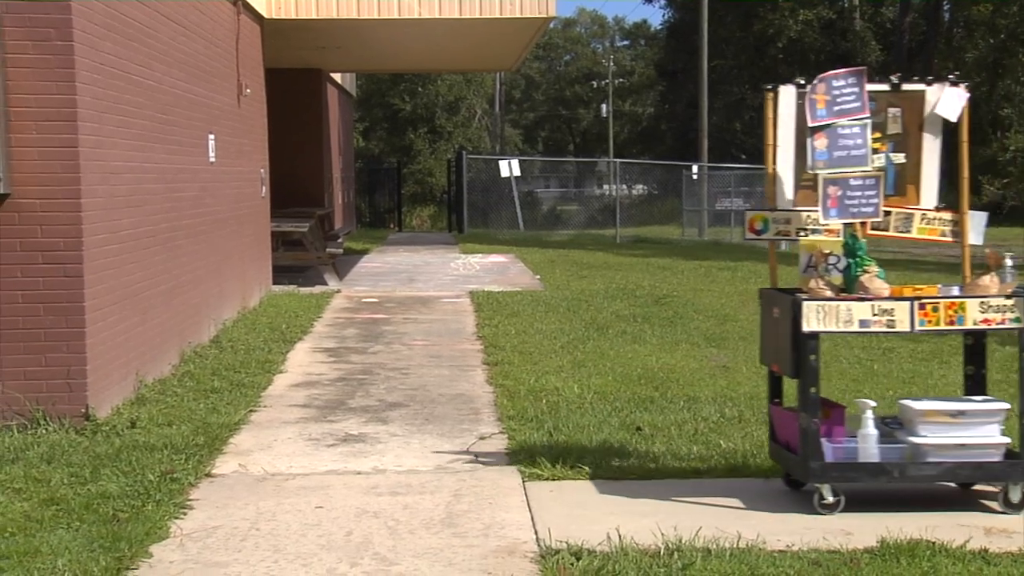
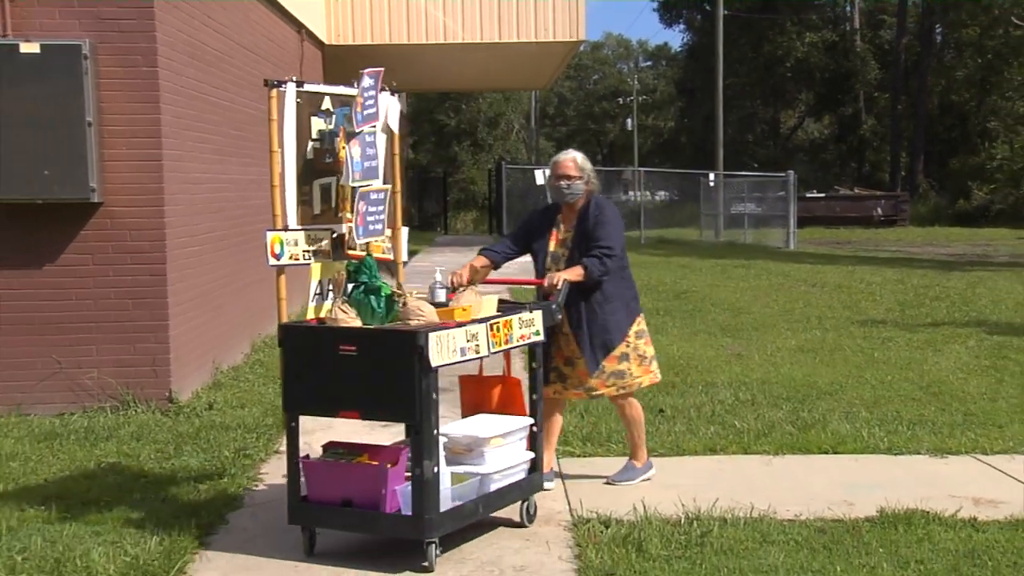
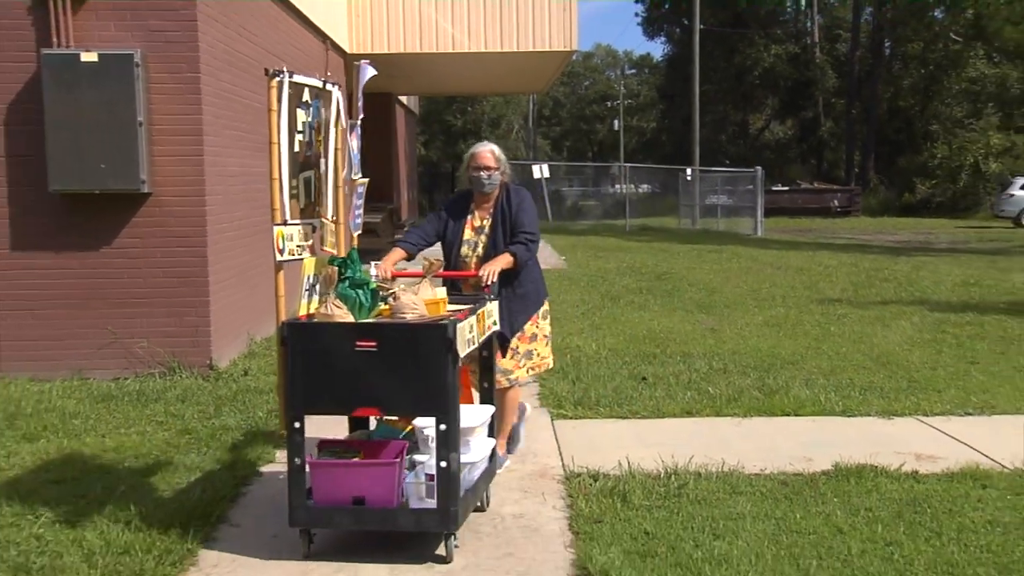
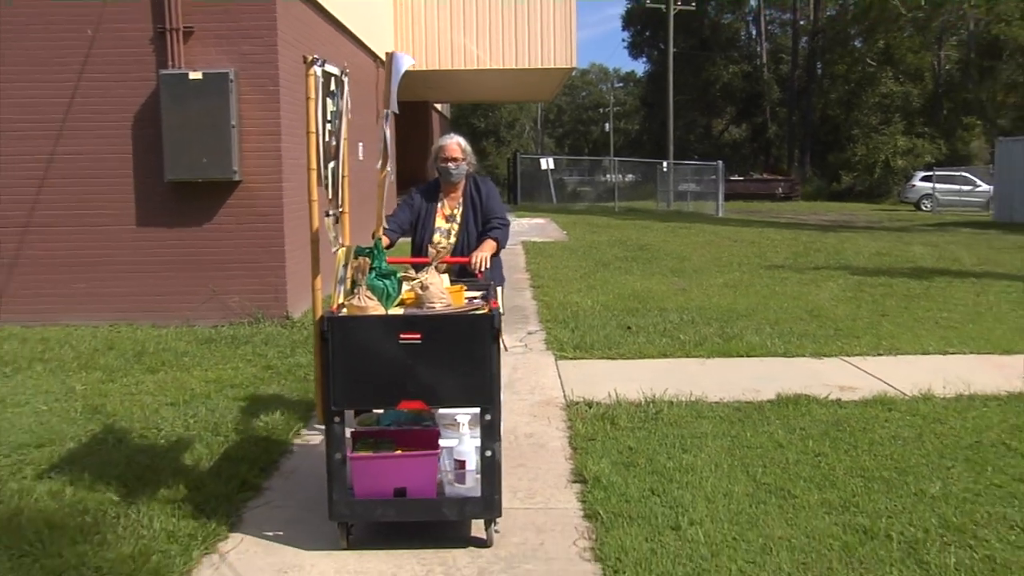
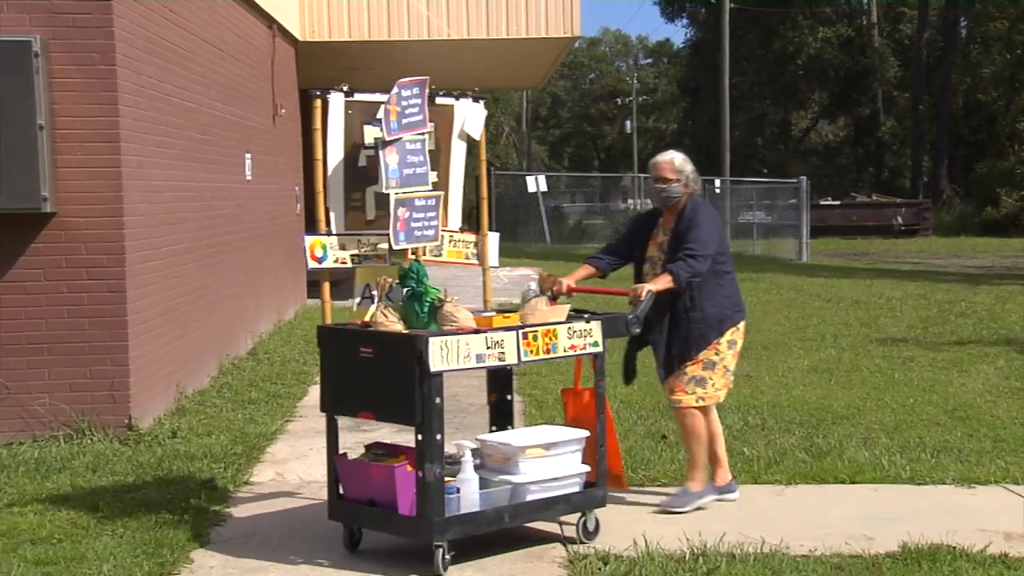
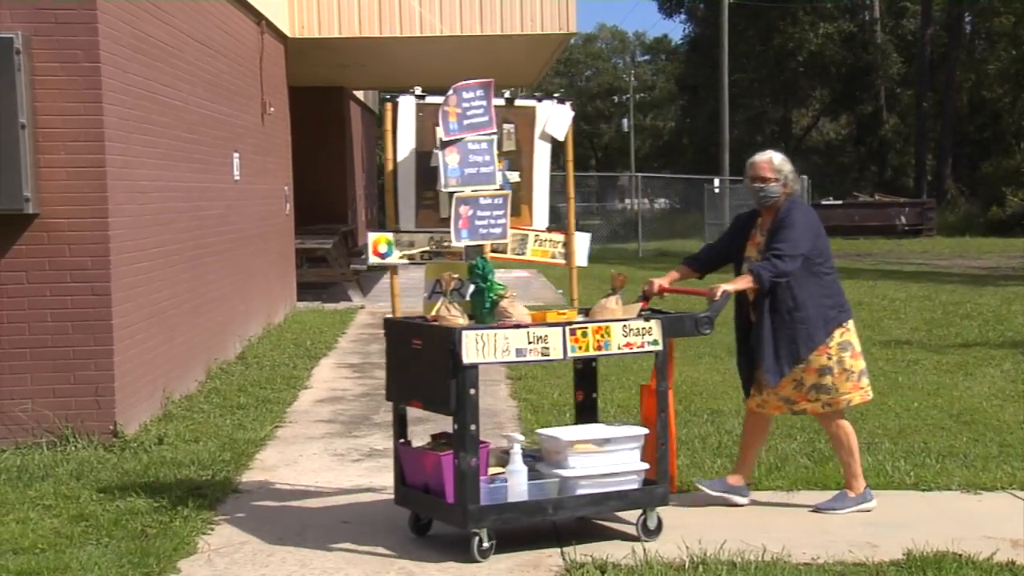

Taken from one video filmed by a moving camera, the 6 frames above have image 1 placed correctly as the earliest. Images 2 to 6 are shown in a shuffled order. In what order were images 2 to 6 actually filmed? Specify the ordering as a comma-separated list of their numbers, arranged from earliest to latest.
6, 5, 2, 3, 4
